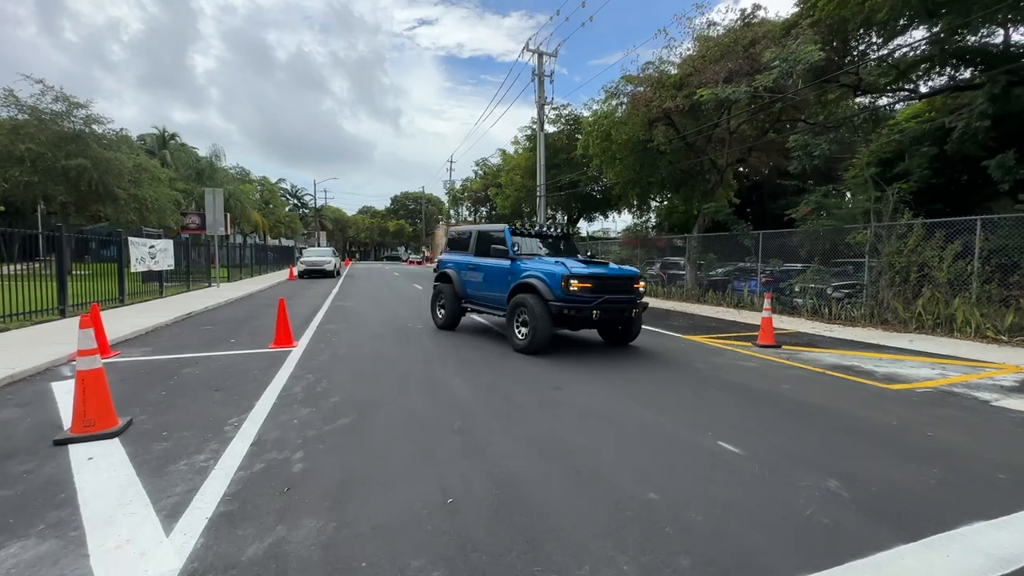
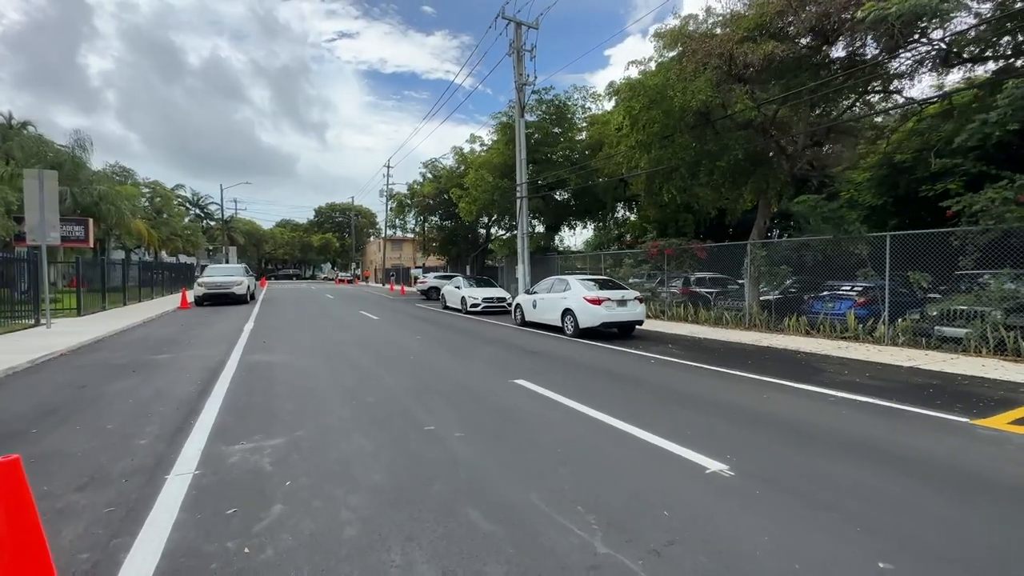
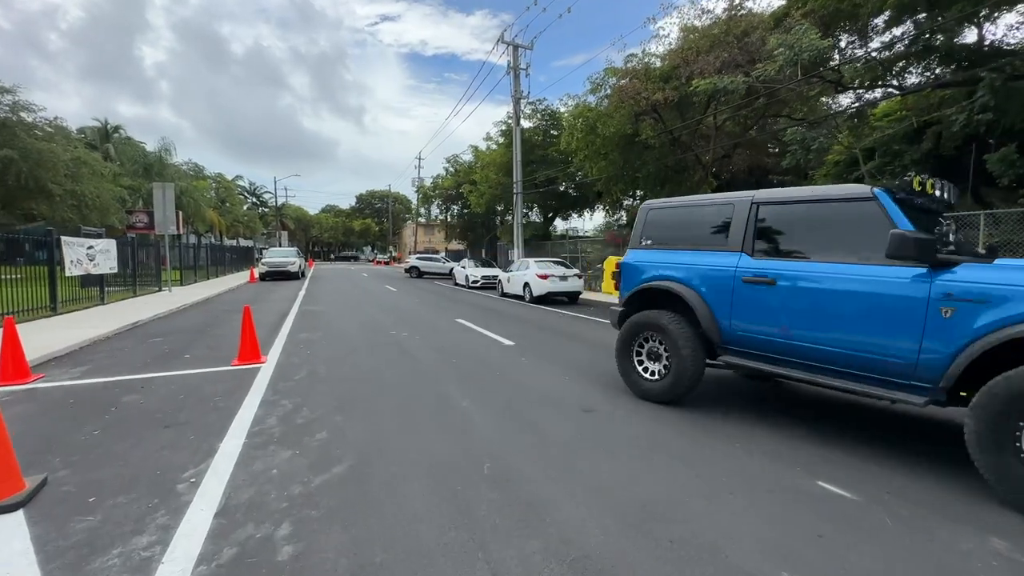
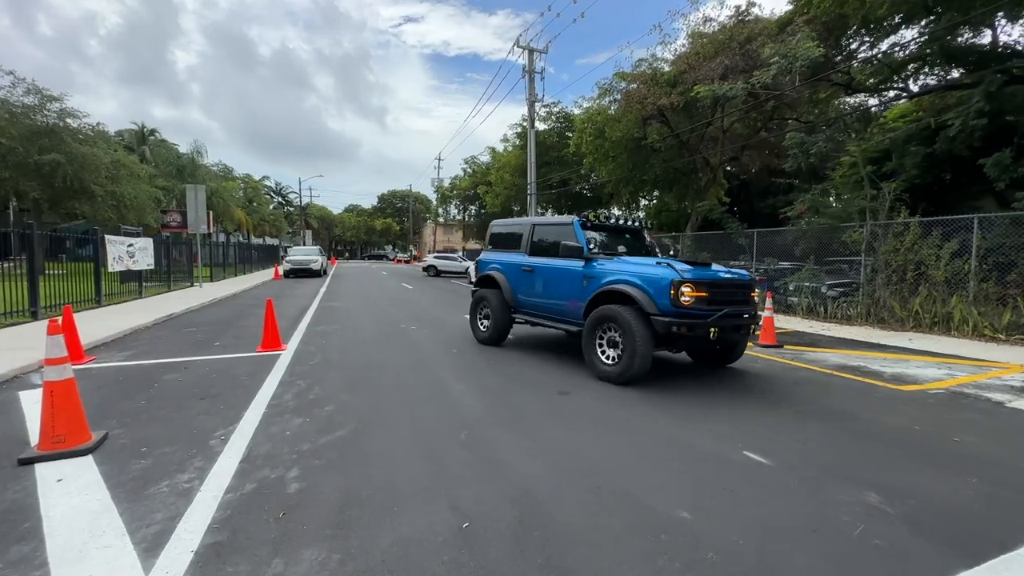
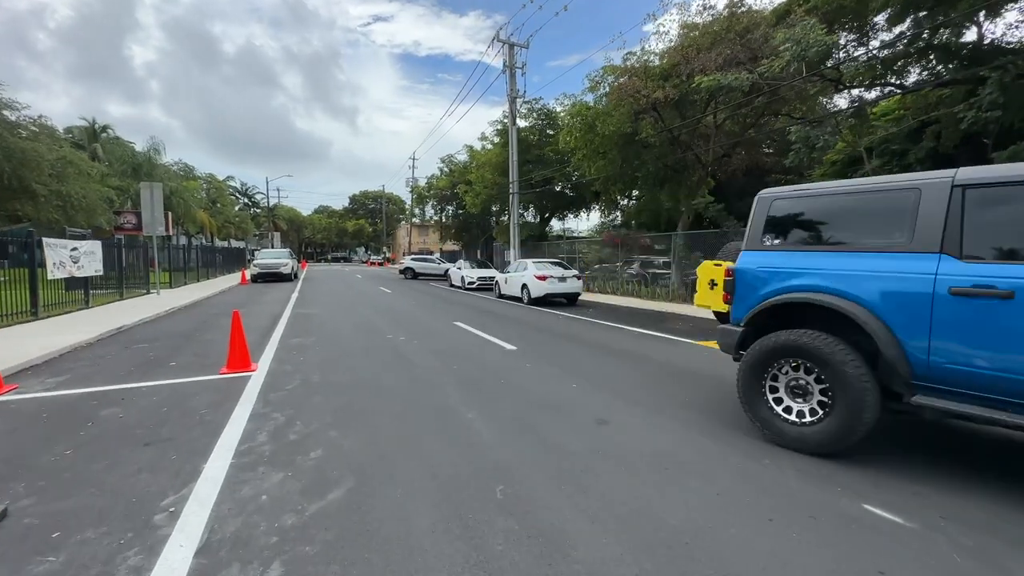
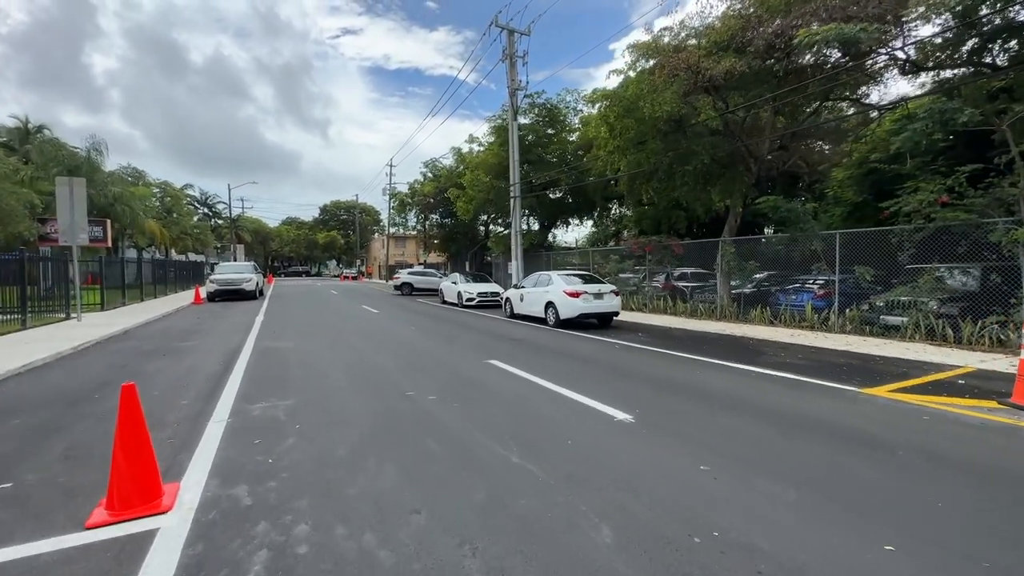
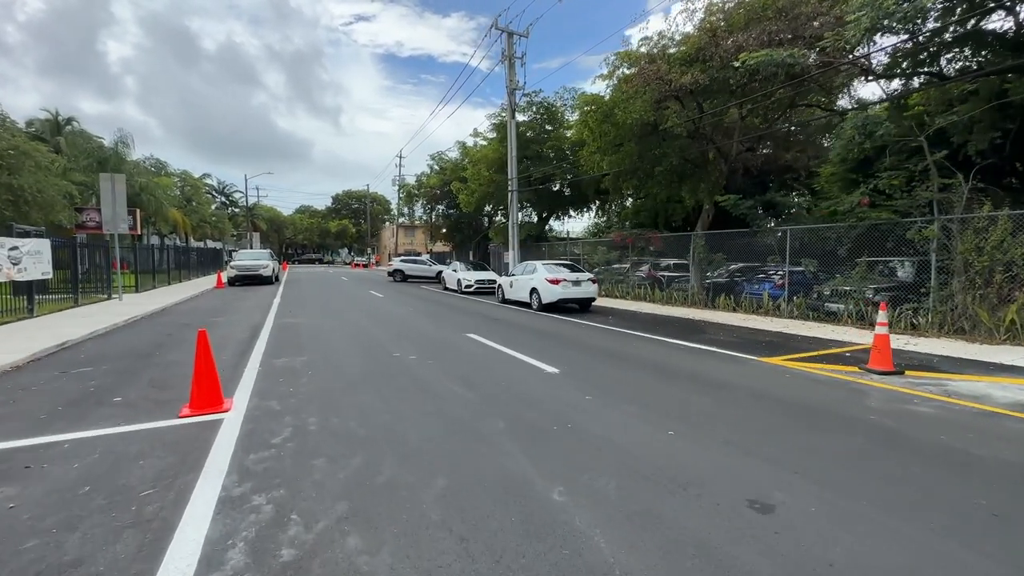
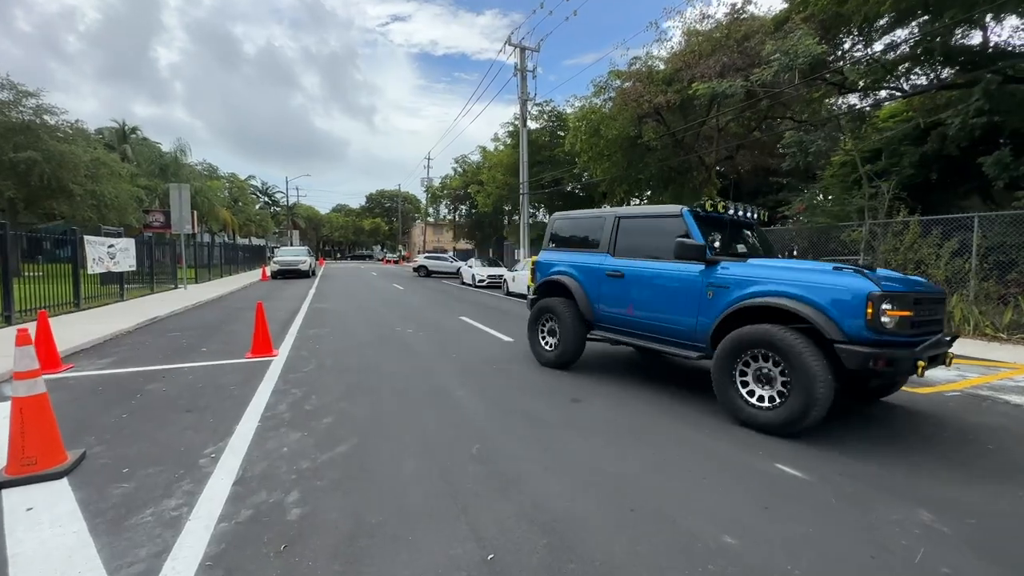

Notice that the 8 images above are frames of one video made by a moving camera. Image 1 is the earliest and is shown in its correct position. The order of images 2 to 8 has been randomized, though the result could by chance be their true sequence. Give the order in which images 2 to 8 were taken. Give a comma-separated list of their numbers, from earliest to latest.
4, 8, 3, 5, 7, 6, 2
